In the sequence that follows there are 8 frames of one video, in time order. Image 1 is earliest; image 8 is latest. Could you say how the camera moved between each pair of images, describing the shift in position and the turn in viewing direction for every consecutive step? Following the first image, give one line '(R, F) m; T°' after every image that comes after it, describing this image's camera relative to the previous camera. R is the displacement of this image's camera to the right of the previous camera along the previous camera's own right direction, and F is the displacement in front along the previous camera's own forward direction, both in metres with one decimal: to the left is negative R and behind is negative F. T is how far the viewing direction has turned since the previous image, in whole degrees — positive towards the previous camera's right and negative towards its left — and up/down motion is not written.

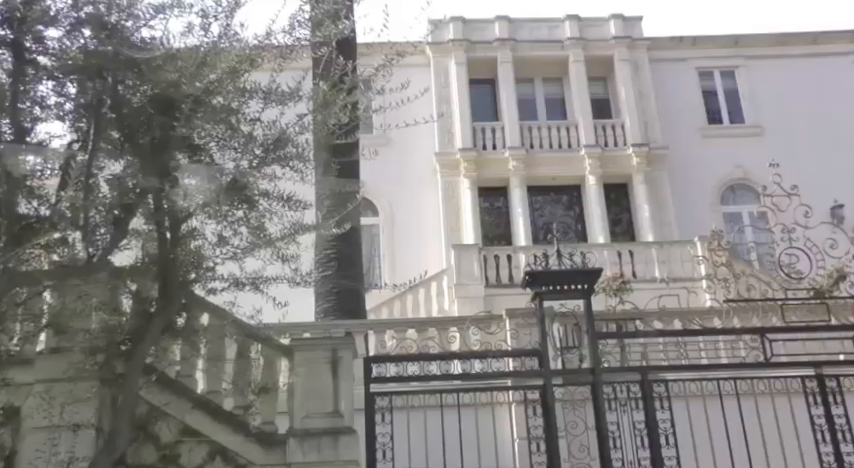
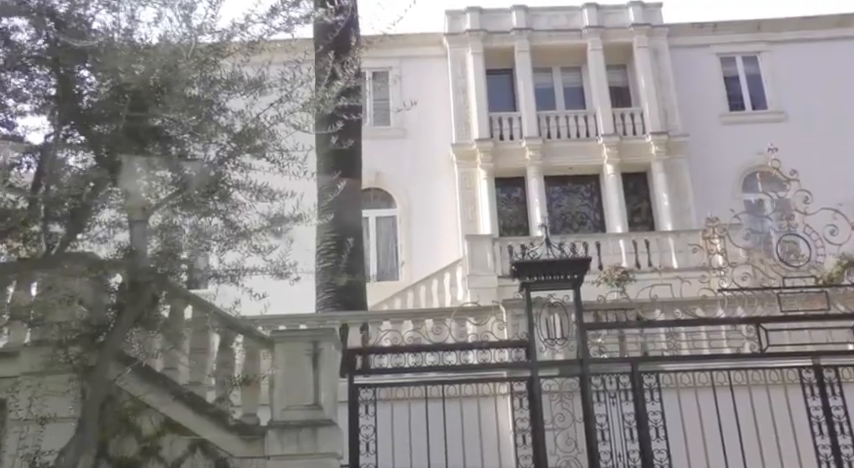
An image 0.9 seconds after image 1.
(+0.5, +0.1) m; -2°
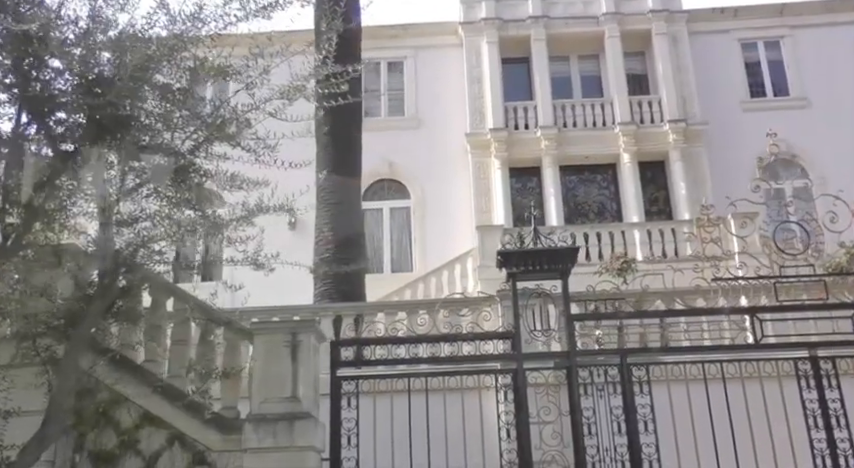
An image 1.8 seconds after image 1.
(+0.4, +0.2) m; -2°
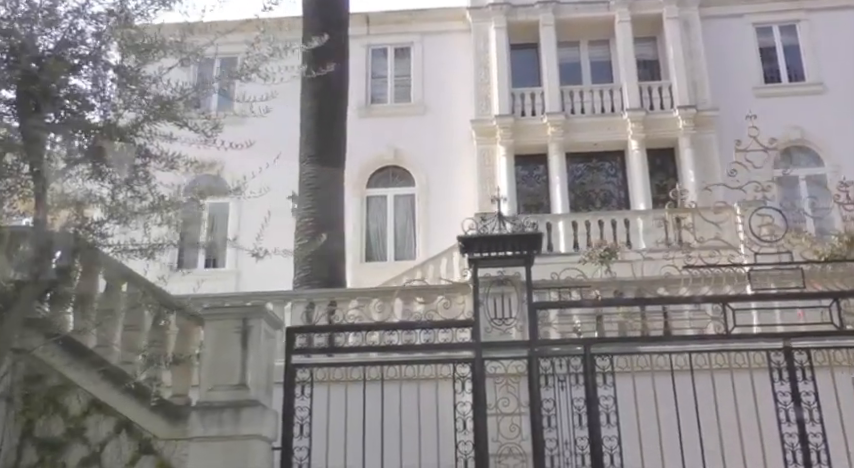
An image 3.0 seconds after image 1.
(+0.6, +0.3) m; -2°
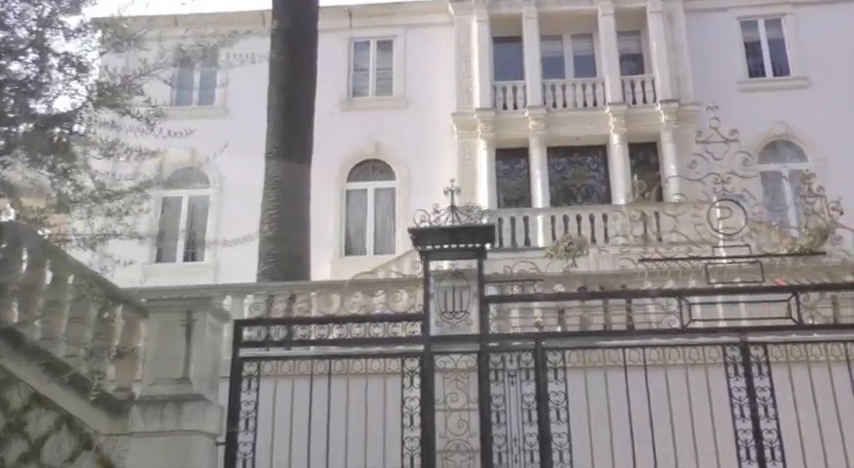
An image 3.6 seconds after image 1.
(+0.4, +0.1) m; 0°
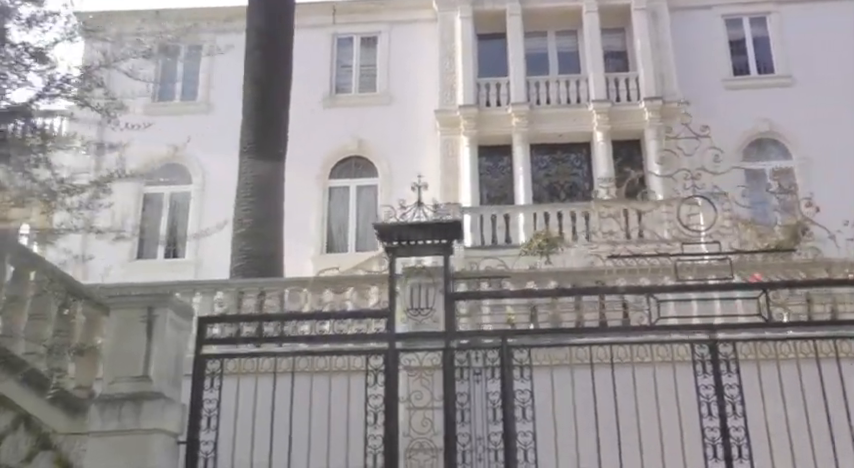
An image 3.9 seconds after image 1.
(+0.2, +0.1) m; 0°
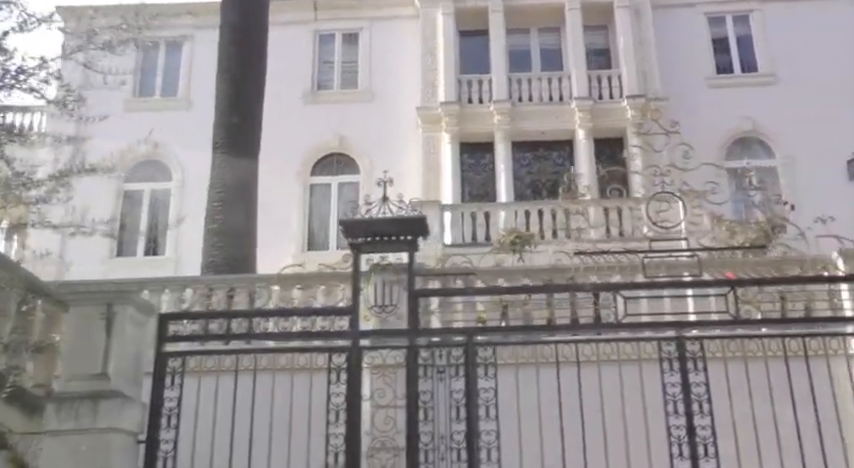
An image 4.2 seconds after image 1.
(+0.2, +0.1) m; +1°
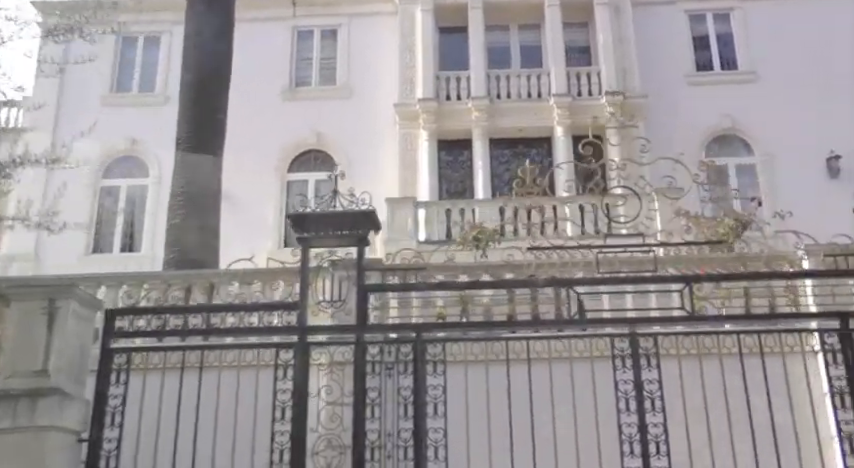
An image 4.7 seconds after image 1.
(+0.4, +0.1) m; 0°
